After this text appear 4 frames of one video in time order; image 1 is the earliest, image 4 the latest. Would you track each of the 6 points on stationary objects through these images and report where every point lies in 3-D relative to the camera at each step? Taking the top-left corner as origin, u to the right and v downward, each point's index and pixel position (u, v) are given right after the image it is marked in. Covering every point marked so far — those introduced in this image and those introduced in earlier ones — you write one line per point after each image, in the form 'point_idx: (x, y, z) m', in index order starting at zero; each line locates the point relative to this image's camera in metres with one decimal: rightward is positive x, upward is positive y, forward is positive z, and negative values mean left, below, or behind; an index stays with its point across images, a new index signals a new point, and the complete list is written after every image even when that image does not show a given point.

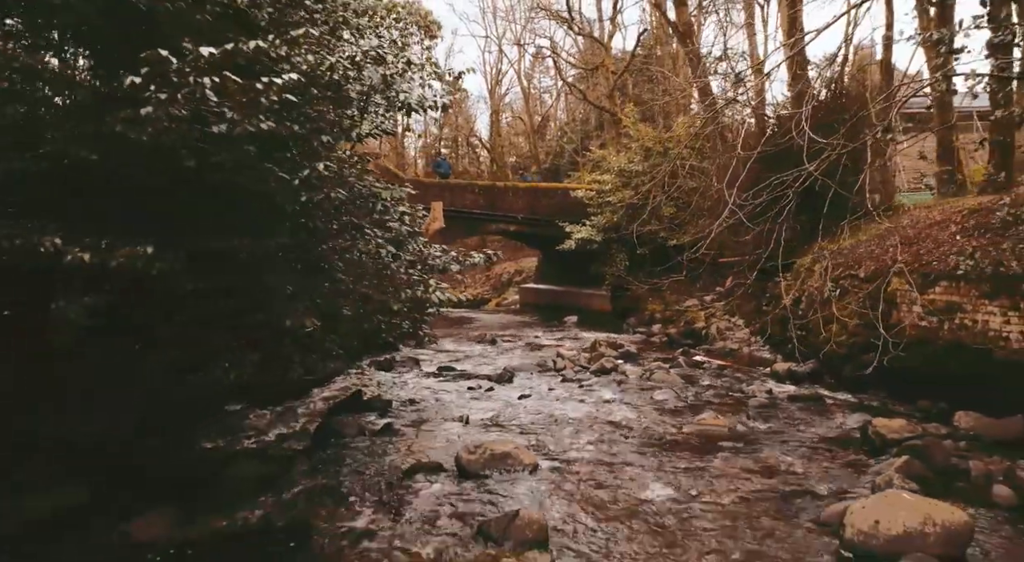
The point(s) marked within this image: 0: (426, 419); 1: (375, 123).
0: (-1.0, -1.7, +8.0) m
1: (-1.4, +1.7, +7.2) m
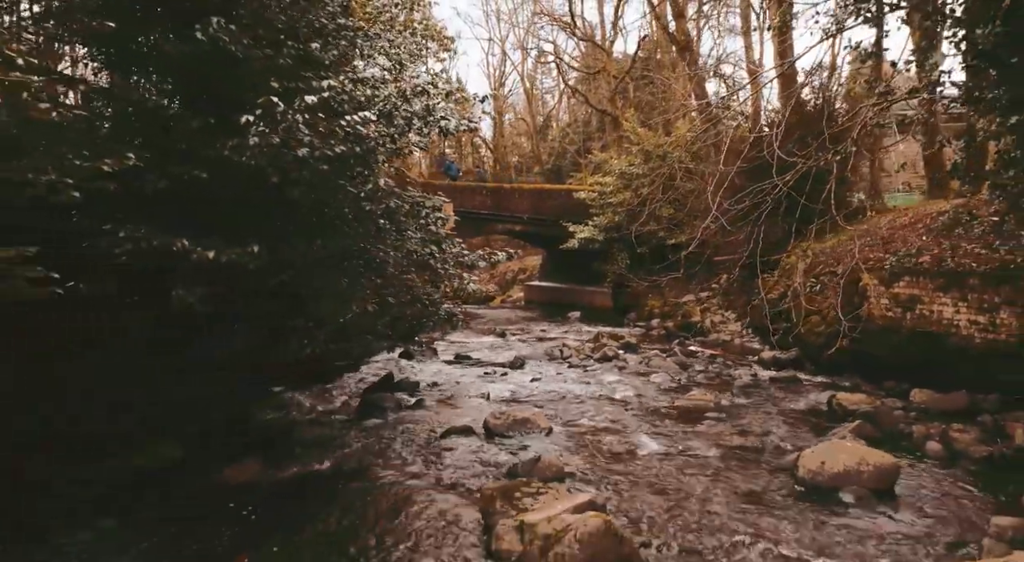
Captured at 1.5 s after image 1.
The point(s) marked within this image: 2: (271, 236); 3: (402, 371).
0: (-0.8, -1.6, +9.1) m
1: (-1.2, +1.8, +8.3) m
2: (-2.2, +0.4, +5.9) m
3: (-1.9, -1.6, +11.3) m
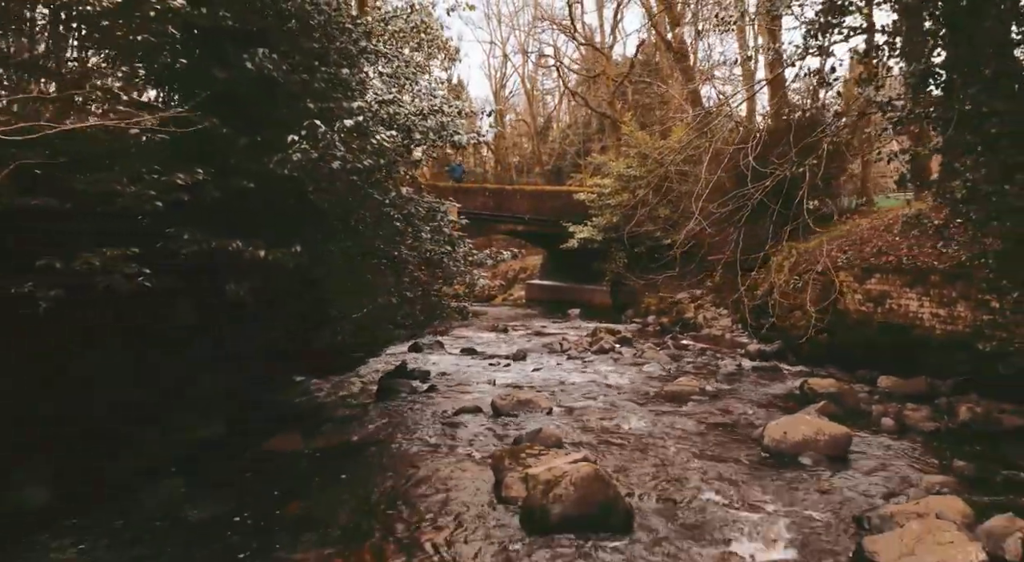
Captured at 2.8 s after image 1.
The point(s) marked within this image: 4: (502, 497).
0: (-0.8, -1.6, +10.0) m
1: (-1.2, +1.9, +9.2) m
2: (-2.1, +0.4, +6.8) m
3: (-1.9, -1.5, +12.2) m
4: (-0.1, -1.7, +5.1) m
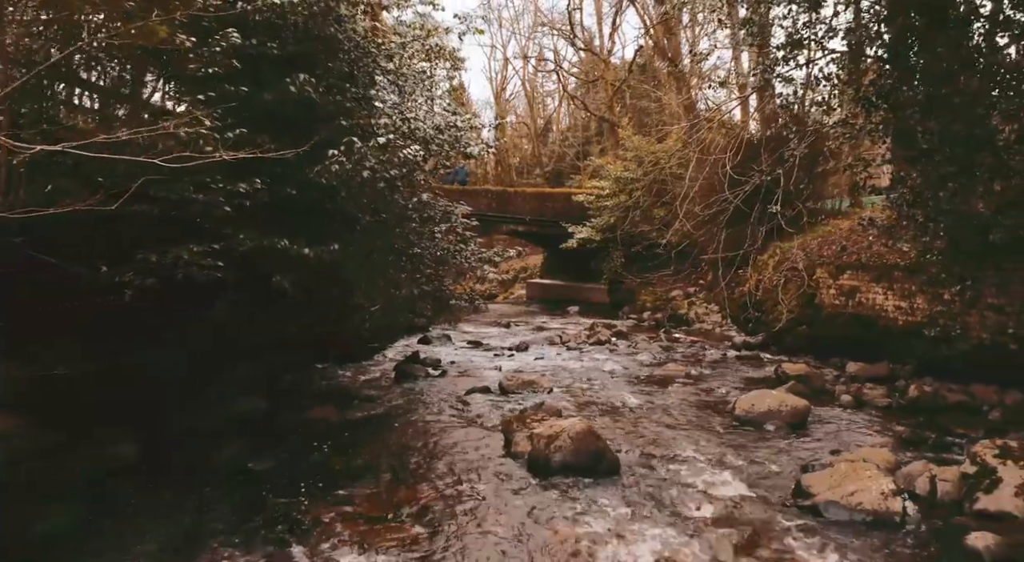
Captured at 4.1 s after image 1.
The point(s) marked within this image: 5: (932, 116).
0: (-0.7, -1.5, +11.0) m
1: (-1.1, +1.9, +10.2) m
2: (-2.1, +0.5, +7.8) m
3: (-1.8, -1.4, +13.2) m
4: (0.0, -1.6, +6.1) m
5: (+4.6, +1.8, +7.1) m
